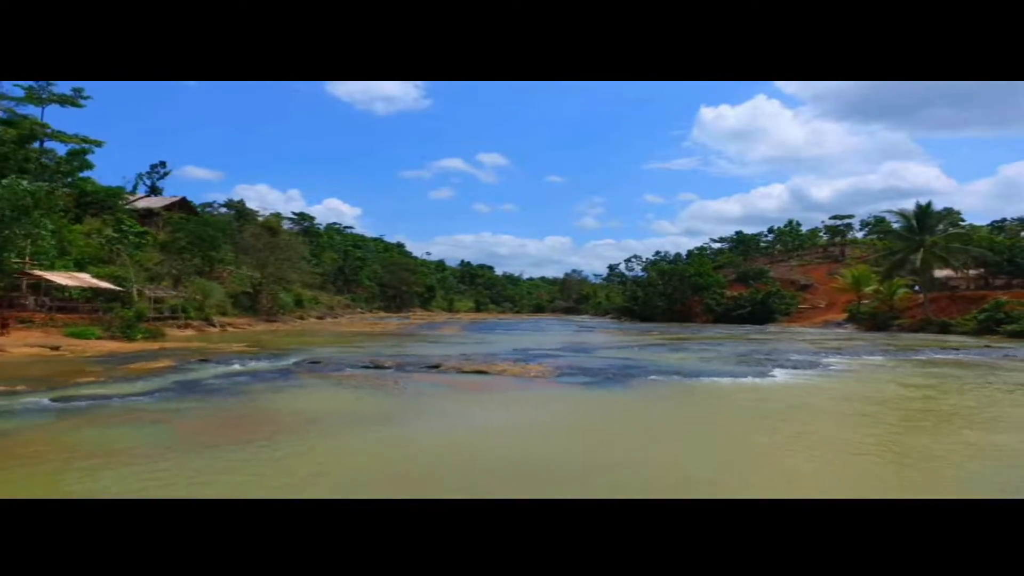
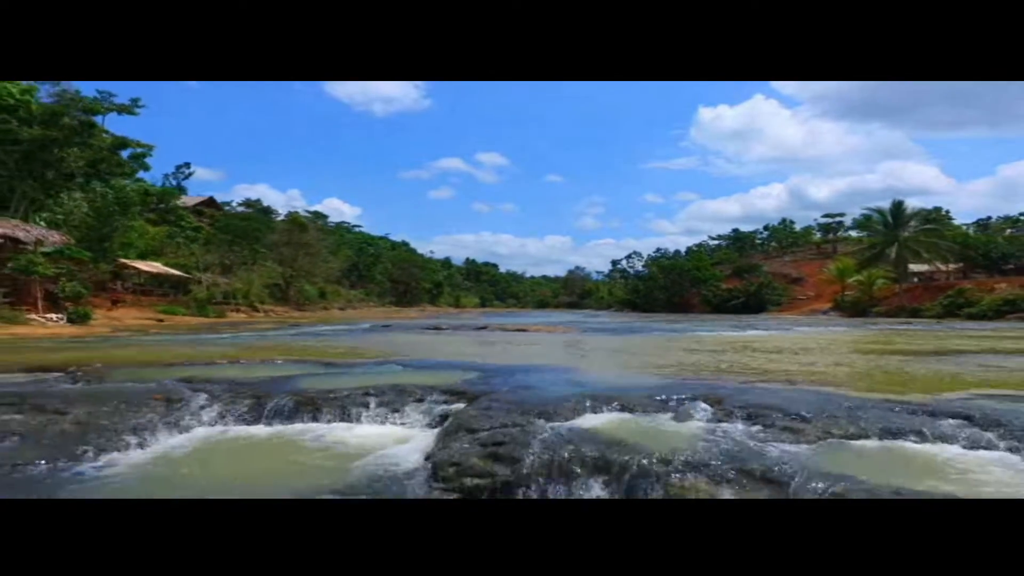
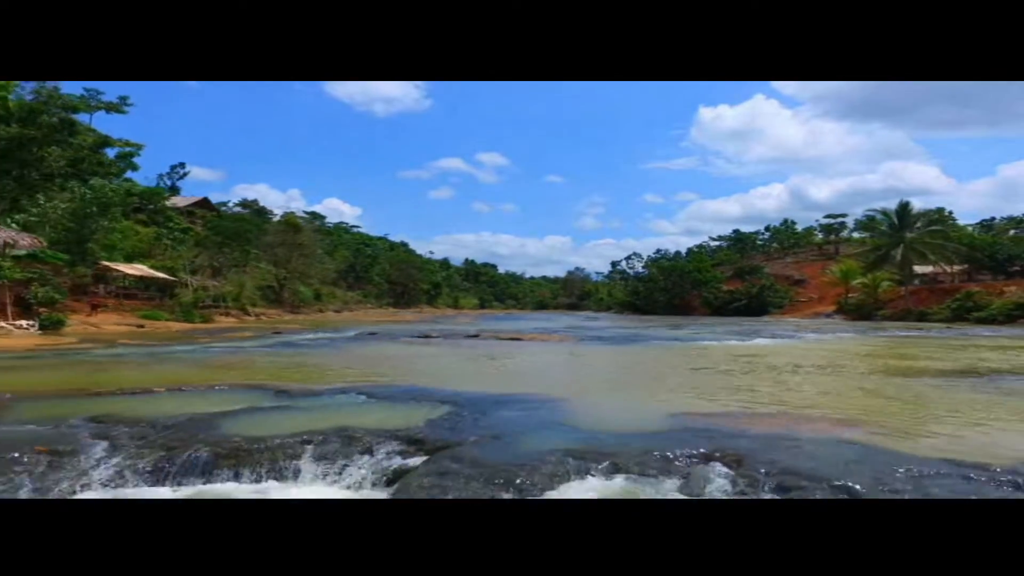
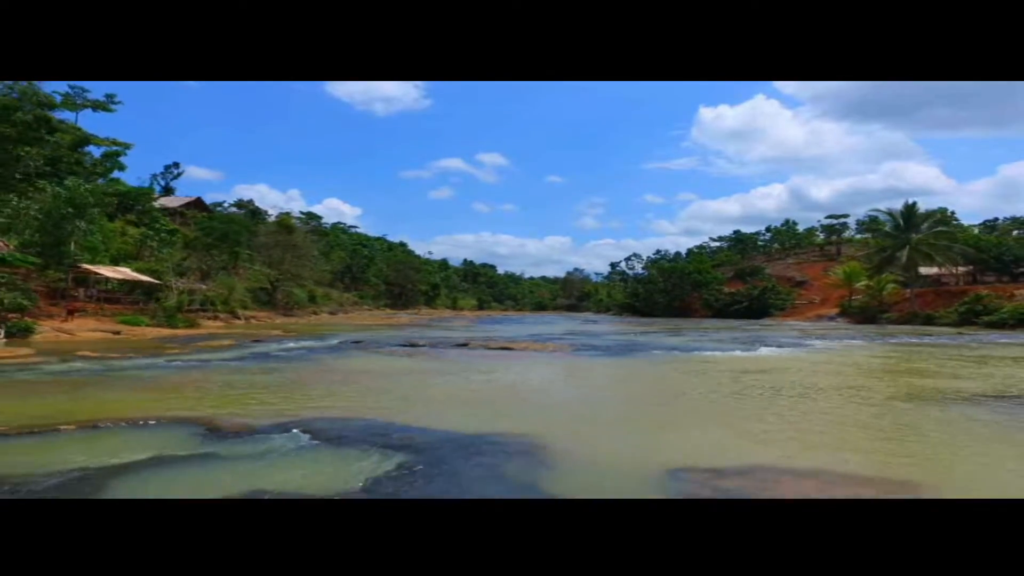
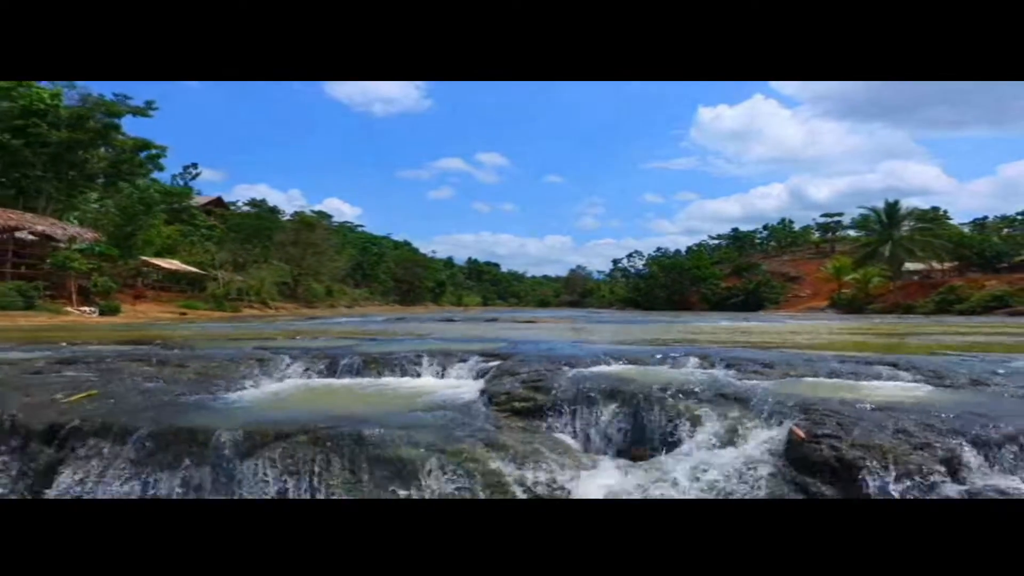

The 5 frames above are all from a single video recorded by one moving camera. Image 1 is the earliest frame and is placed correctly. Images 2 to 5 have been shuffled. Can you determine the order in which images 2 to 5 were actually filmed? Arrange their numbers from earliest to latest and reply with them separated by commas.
4, 3, 2, 5
